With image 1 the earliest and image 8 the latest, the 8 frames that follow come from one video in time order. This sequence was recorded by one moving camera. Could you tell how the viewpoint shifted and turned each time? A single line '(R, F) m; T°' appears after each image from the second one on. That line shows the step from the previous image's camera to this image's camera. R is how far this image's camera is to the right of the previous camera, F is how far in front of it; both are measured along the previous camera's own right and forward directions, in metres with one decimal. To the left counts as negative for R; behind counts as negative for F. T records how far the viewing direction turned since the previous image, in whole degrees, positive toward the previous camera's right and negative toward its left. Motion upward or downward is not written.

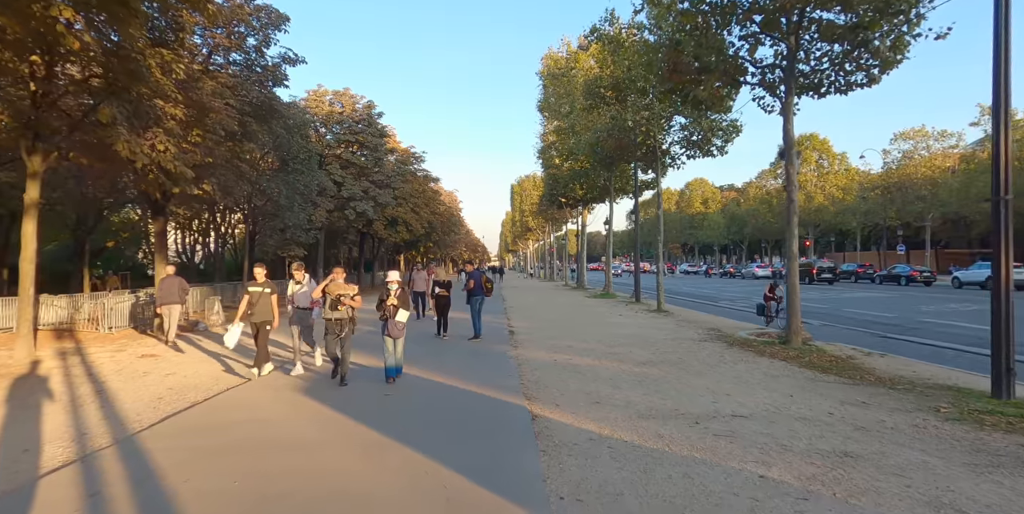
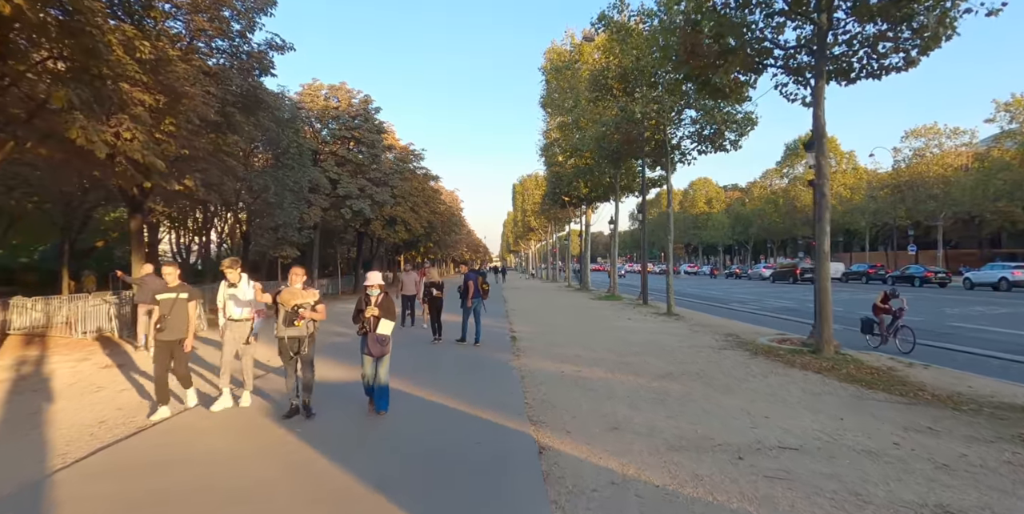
(0.0, +1.0) m; 0°
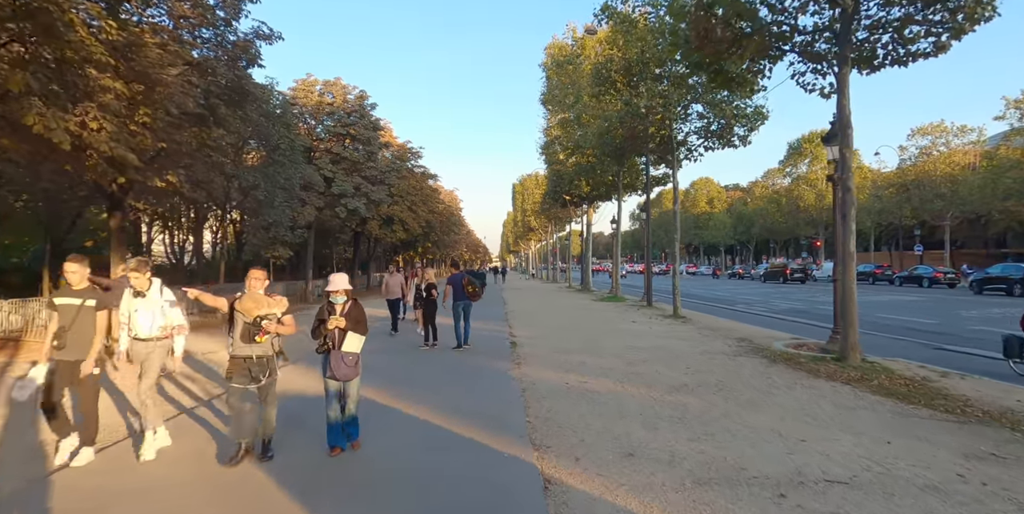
(0.0, +0.7) m; 0°
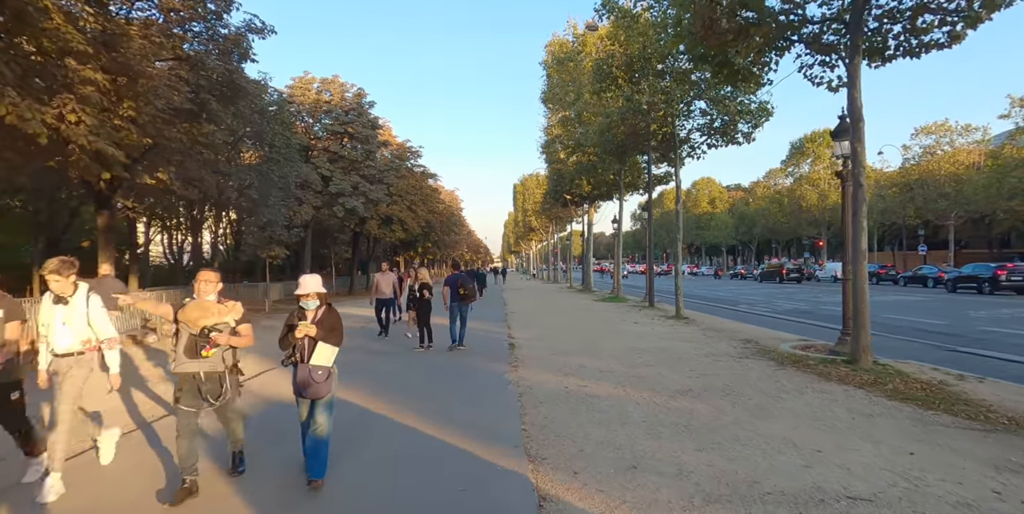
(+0.1, +0.4) m; 0°
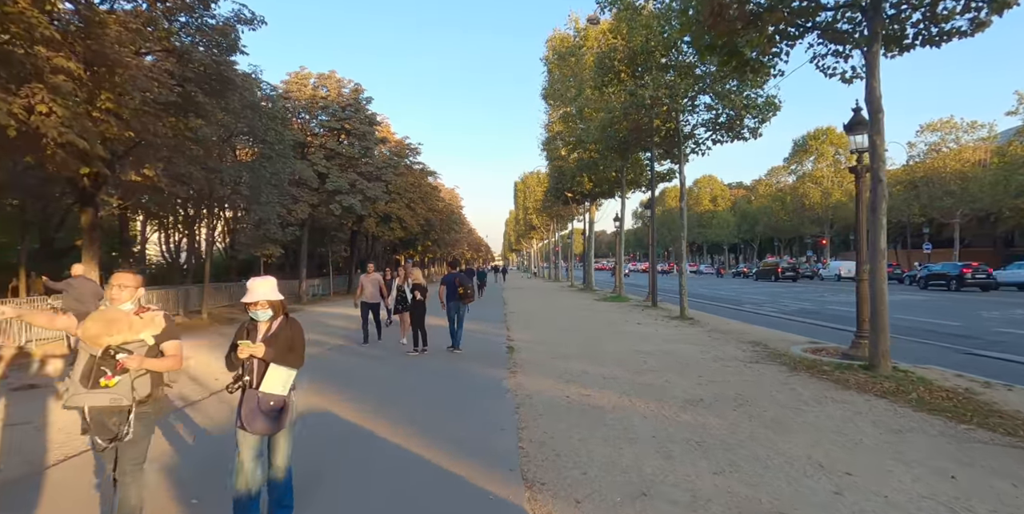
(0.0, +0.5) m; 0°
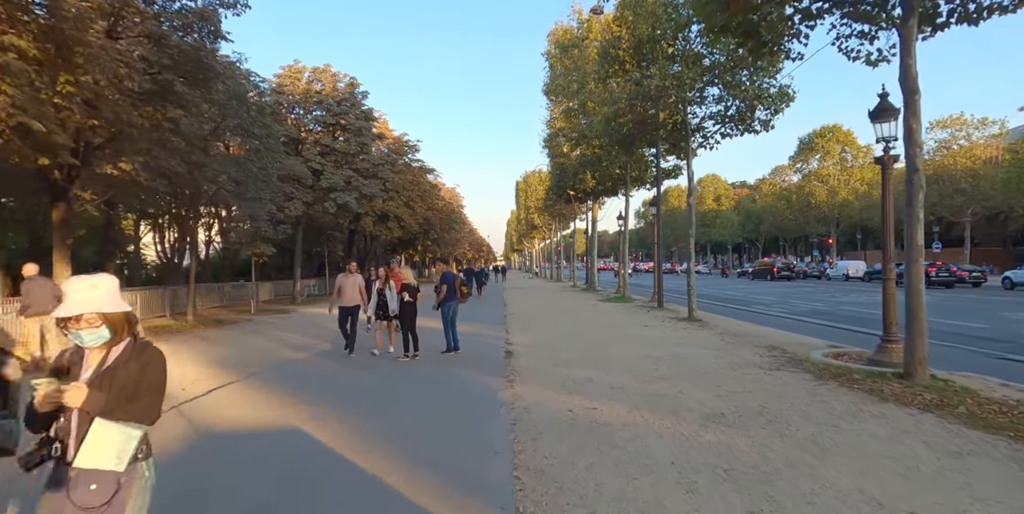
(+0.1, +0.8) m; 0°
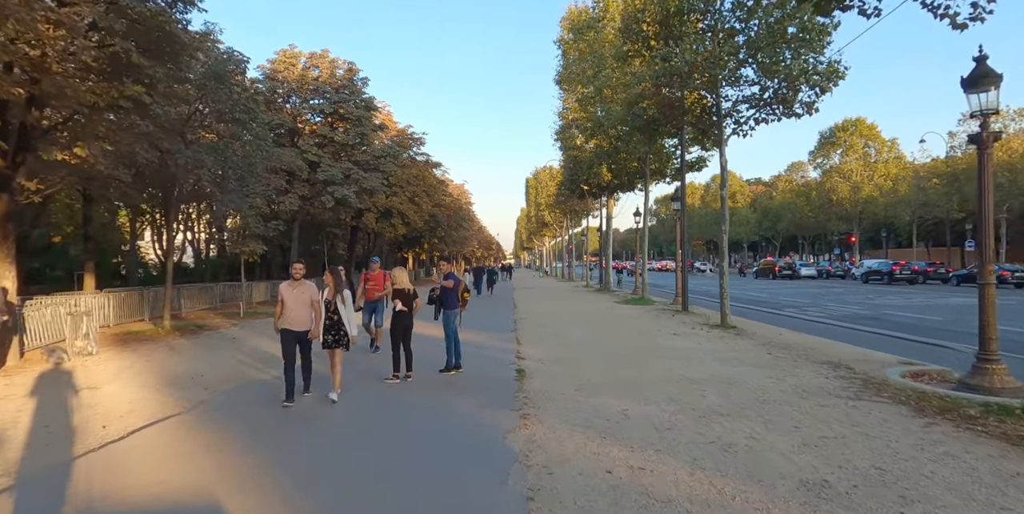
(-0.1, +1.7) m; -1°
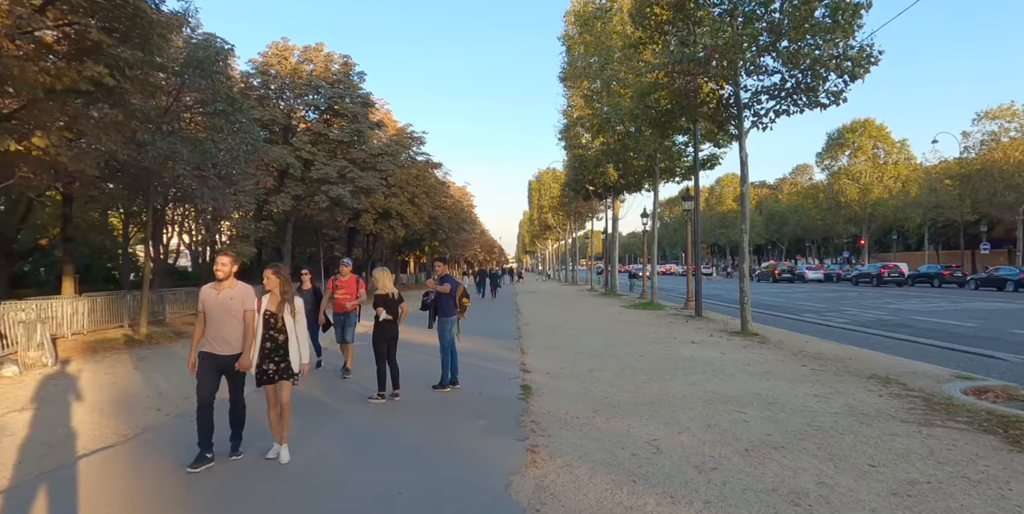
(0.0, +1.1) m; 0°
